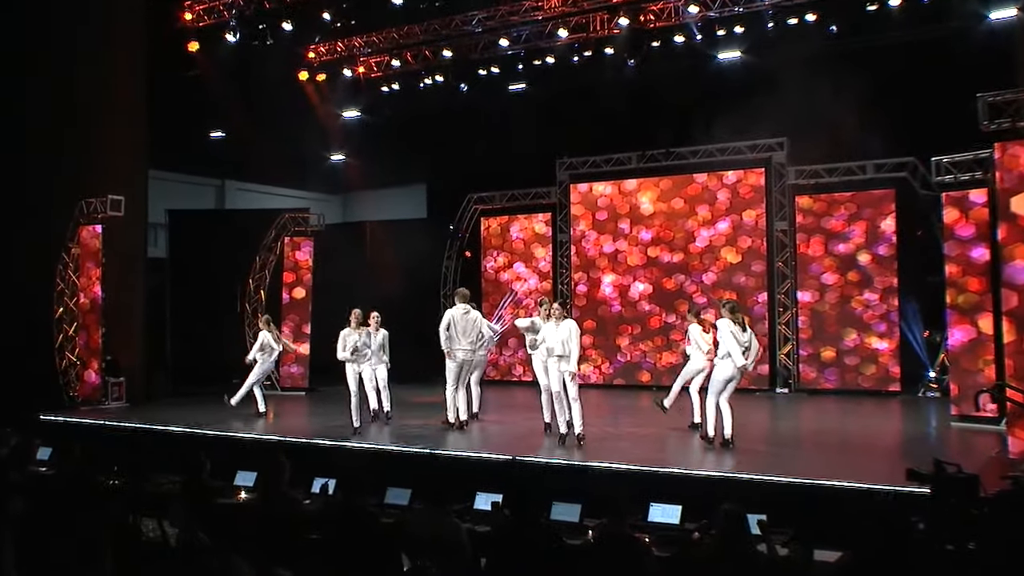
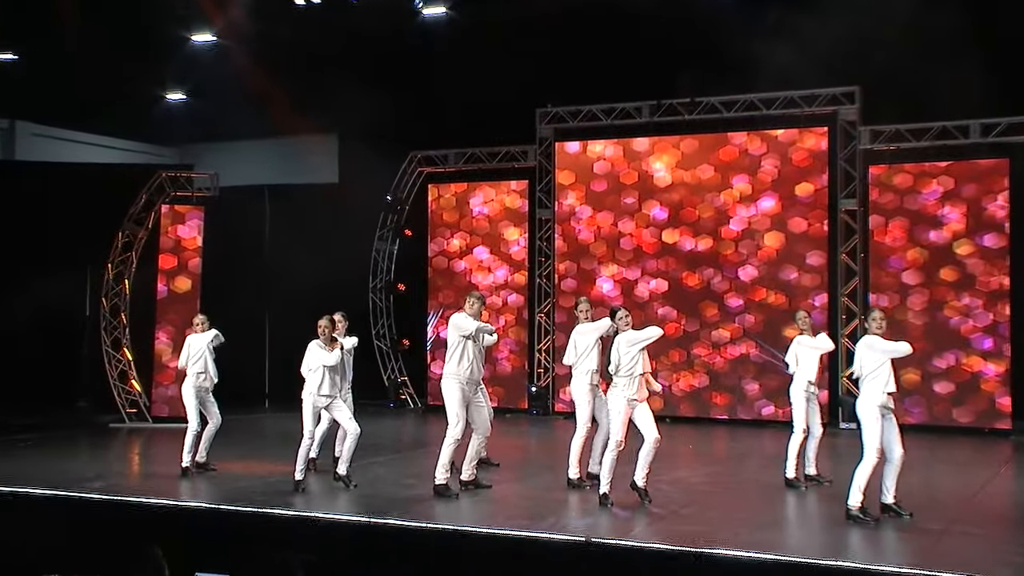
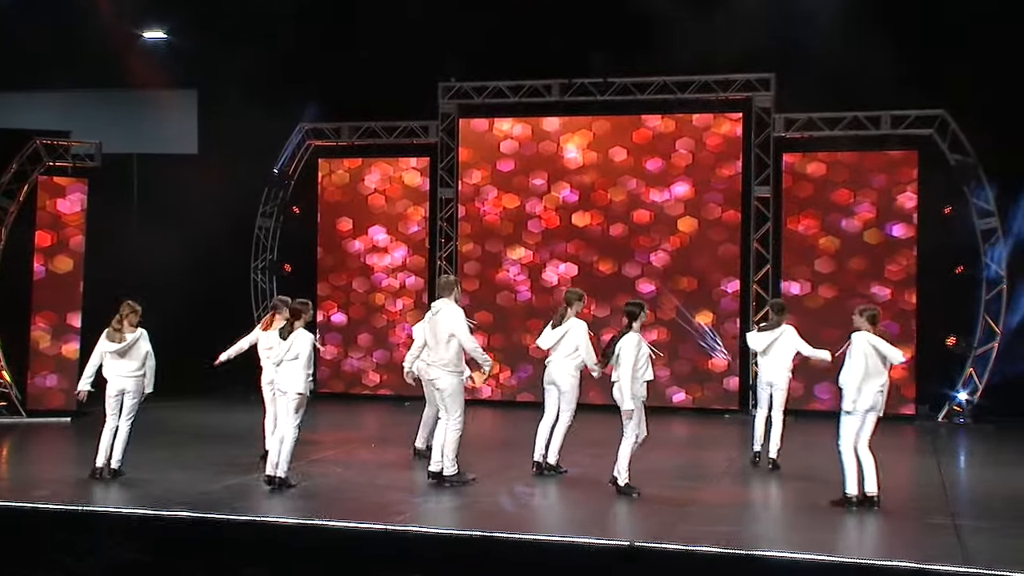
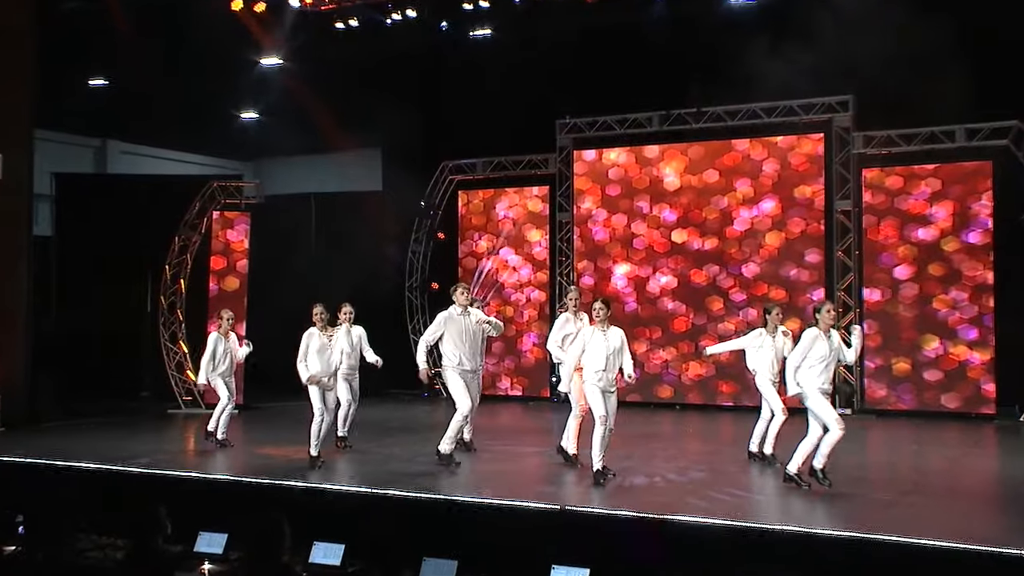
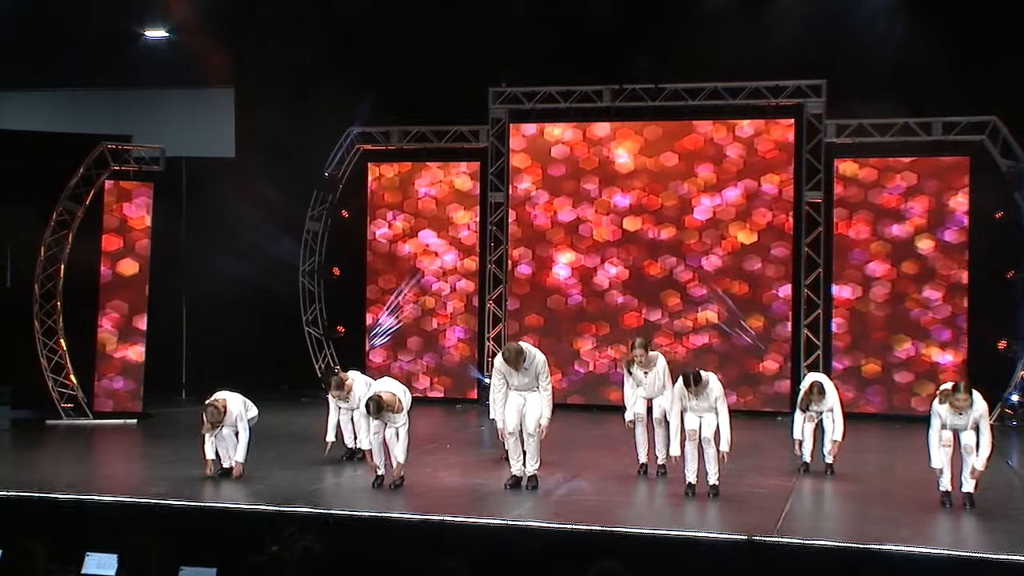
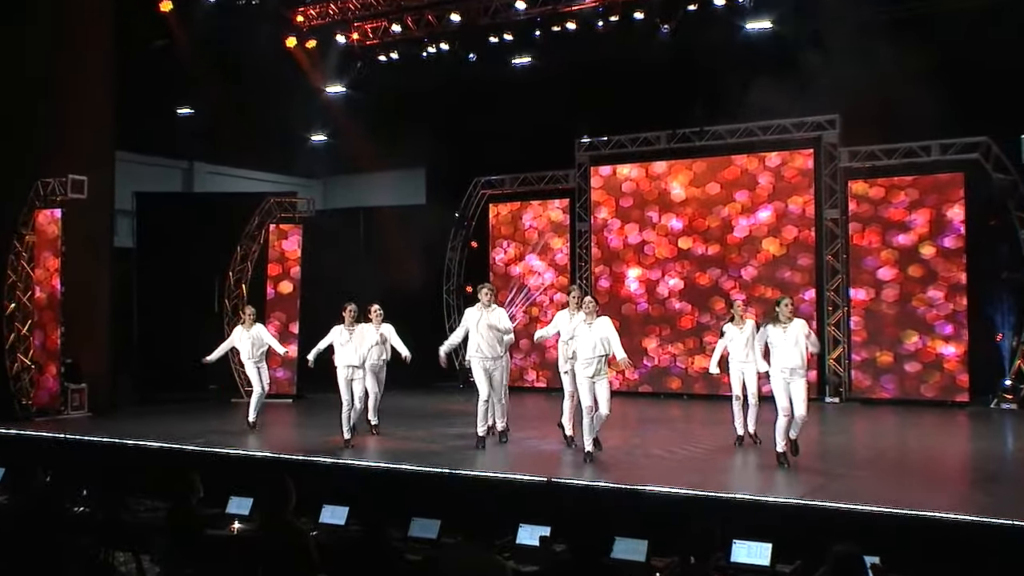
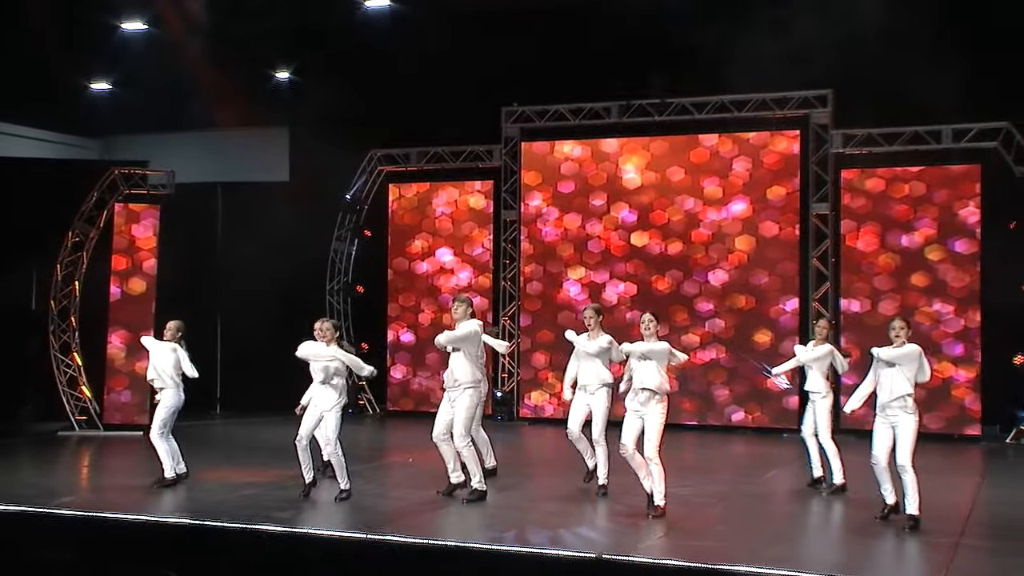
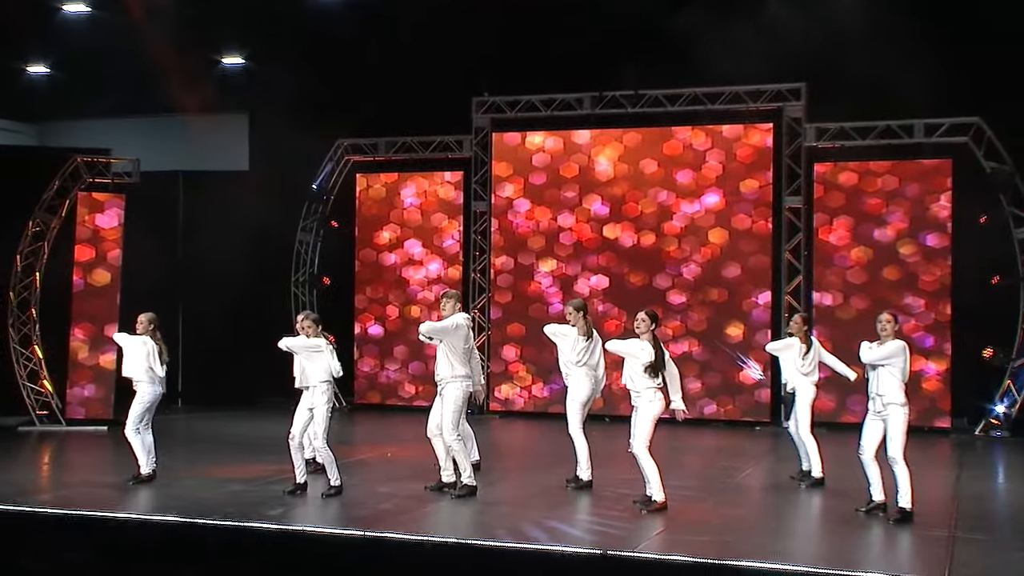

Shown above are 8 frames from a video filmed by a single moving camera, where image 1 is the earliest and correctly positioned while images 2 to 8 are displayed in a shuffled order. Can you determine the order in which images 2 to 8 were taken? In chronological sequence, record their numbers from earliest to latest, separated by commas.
6, 4, 2, 7, 8, 3, 5
